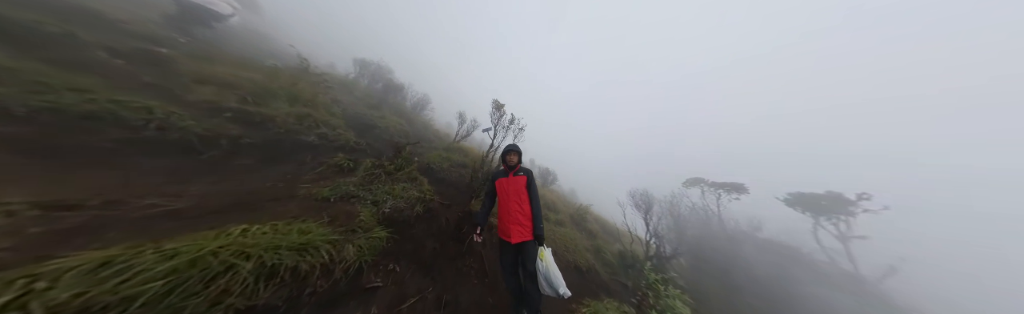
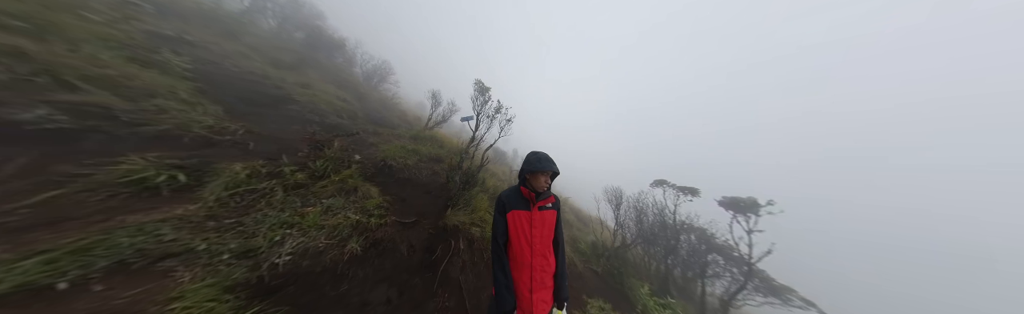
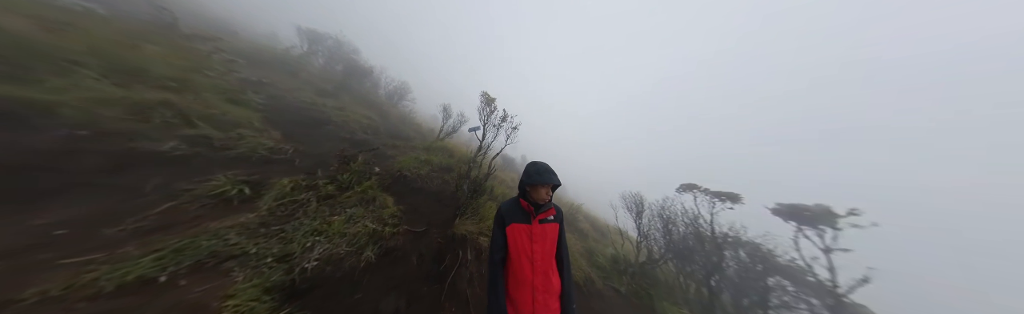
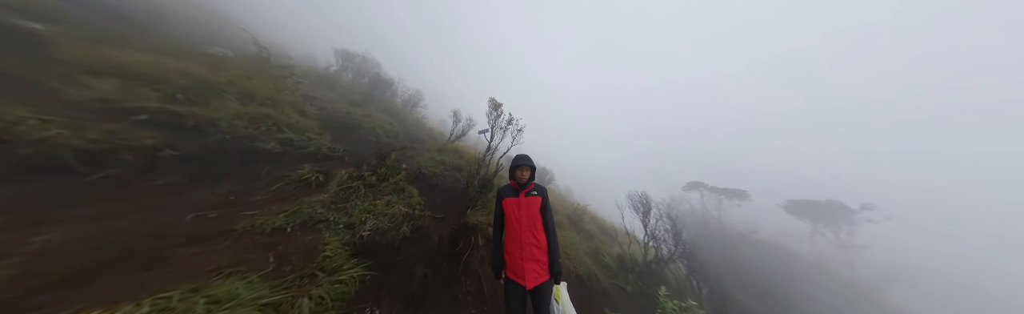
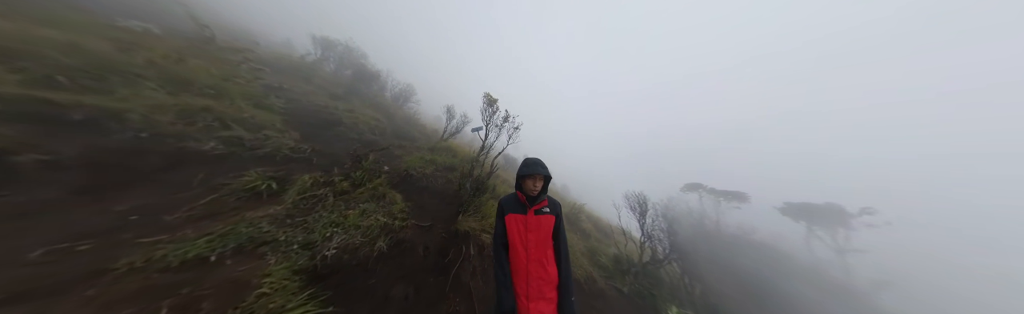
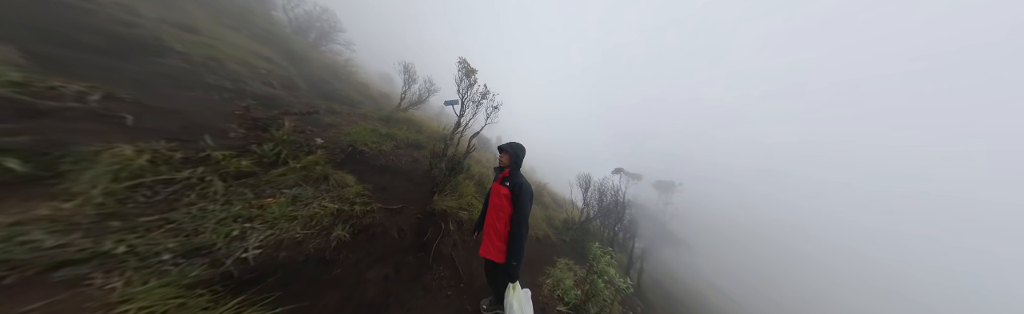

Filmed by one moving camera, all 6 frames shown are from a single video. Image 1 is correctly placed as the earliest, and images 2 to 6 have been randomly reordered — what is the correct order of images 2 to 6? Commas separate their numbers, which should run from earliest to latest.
4, 5, 3, 2, 6
